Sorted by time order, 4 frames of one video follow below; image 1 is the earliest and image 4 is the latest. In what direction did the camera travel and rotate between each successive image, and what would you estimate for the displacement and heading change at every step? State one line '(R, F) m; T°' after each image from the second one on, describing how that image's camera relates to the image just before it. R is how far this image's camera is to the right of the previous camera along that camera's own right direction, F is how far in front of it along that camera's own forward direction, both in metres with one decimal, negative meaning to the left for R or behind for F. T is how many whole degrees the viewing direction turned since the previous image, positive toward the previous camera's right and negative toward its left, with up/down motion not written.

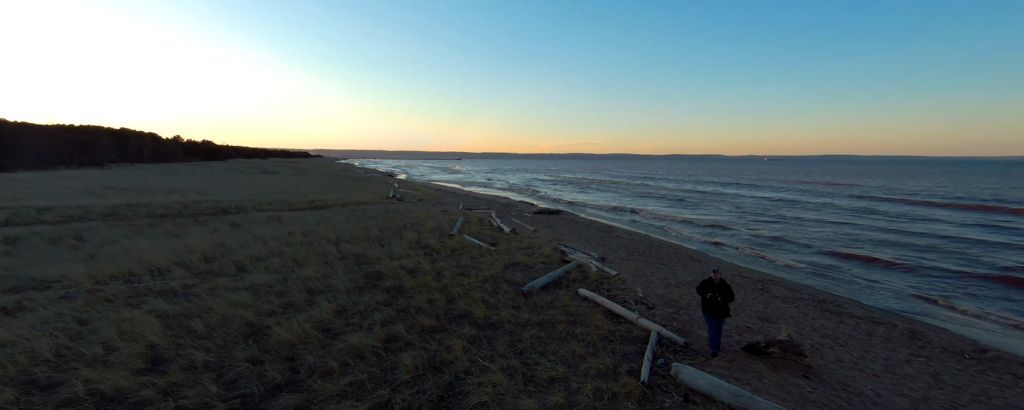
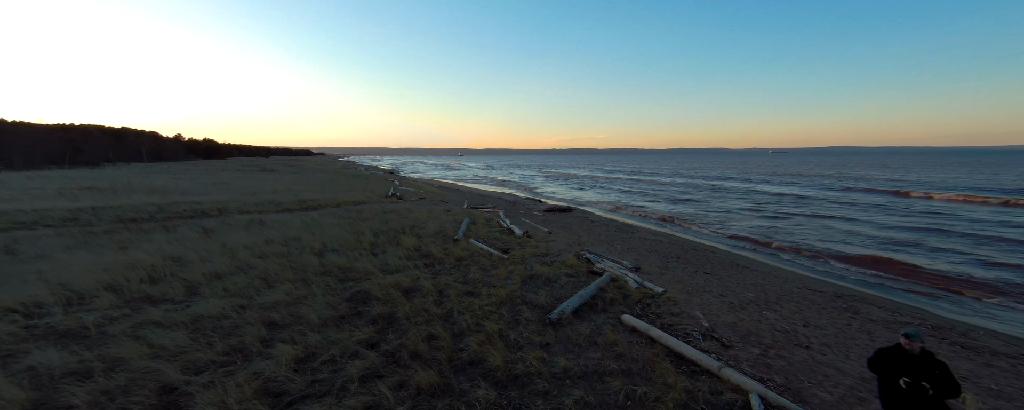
(-0.3, +1.7) m; 0°
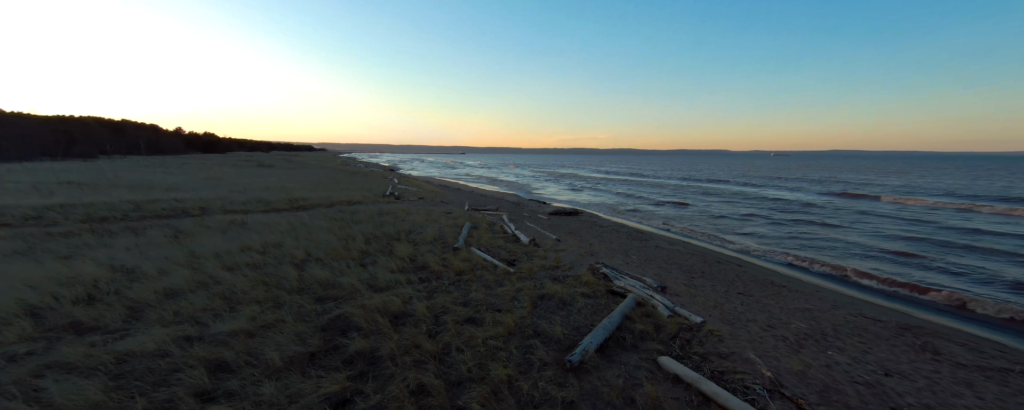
(-0.1, +1.1) m; 0°
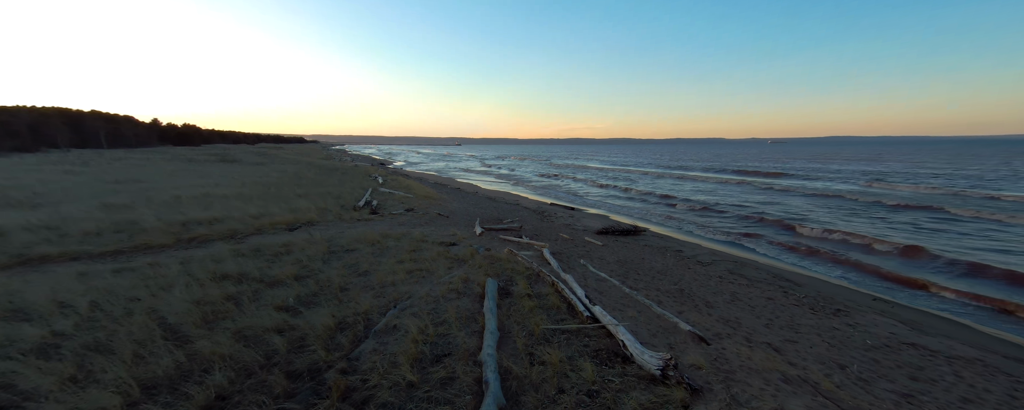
(-1.2, +7.0) m; 0°
